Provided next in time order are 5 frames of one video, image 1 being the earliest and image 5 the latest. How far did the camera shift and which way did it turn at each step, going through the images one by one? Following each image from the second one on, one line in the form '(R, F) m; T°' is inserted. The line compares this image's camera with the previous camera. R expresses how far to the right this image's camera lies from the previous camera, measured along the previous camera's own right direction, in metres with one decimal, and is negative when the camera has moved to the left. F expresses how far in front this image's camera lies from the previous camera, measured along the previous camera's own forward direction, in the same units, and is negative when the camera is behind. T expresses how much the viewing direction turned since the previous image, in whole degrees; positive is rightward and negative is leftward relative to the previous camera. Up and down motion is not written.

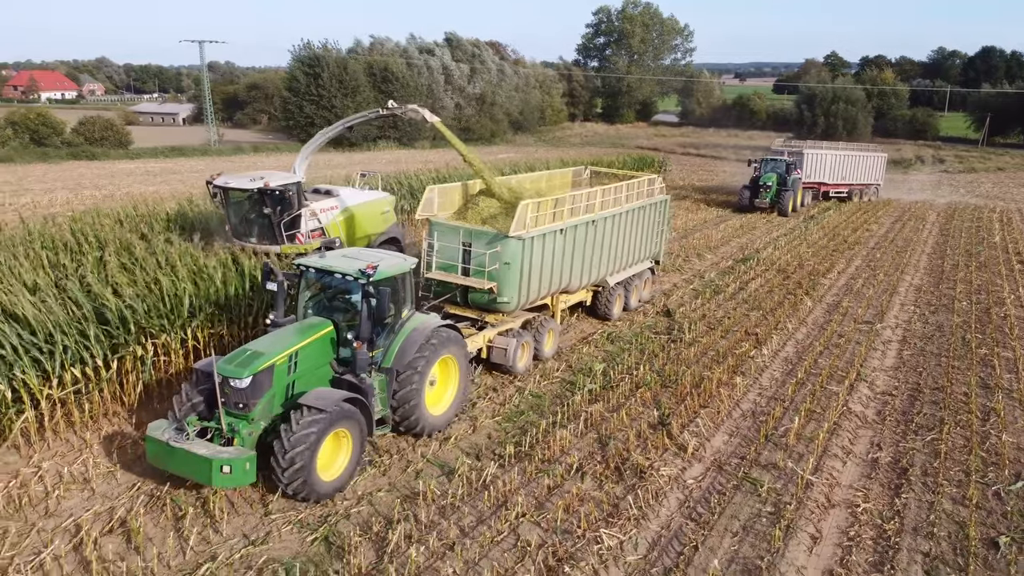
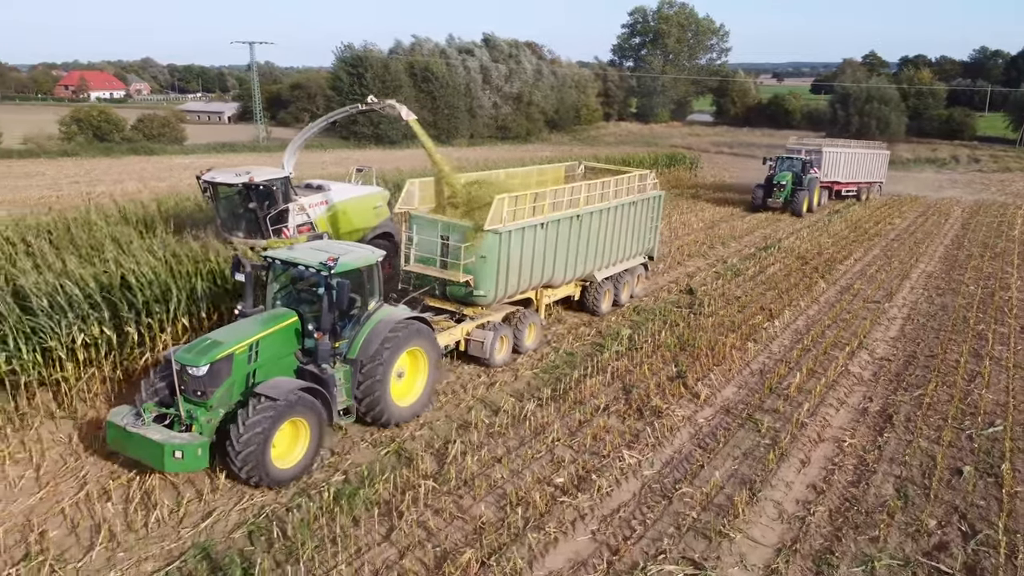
(+0.6, 0.0) m; -3°
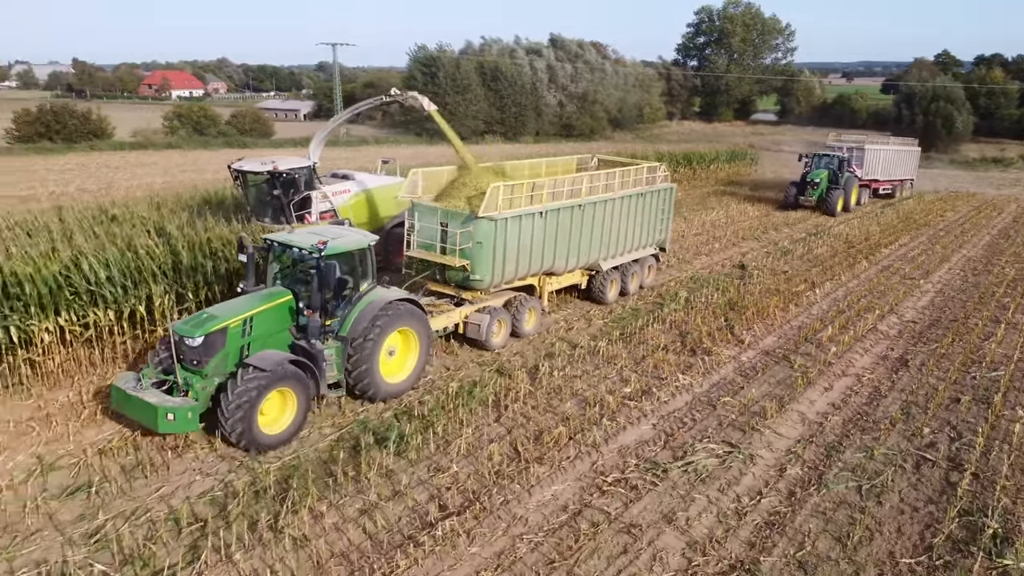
(+0.5, -0.5) m; -4°
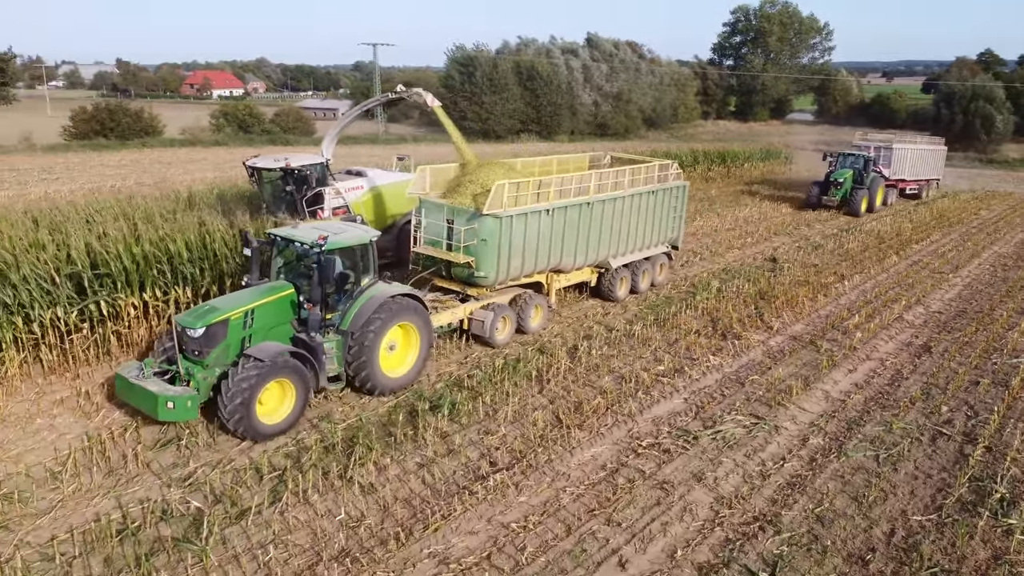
(-0.1, -0.5) m; -2°
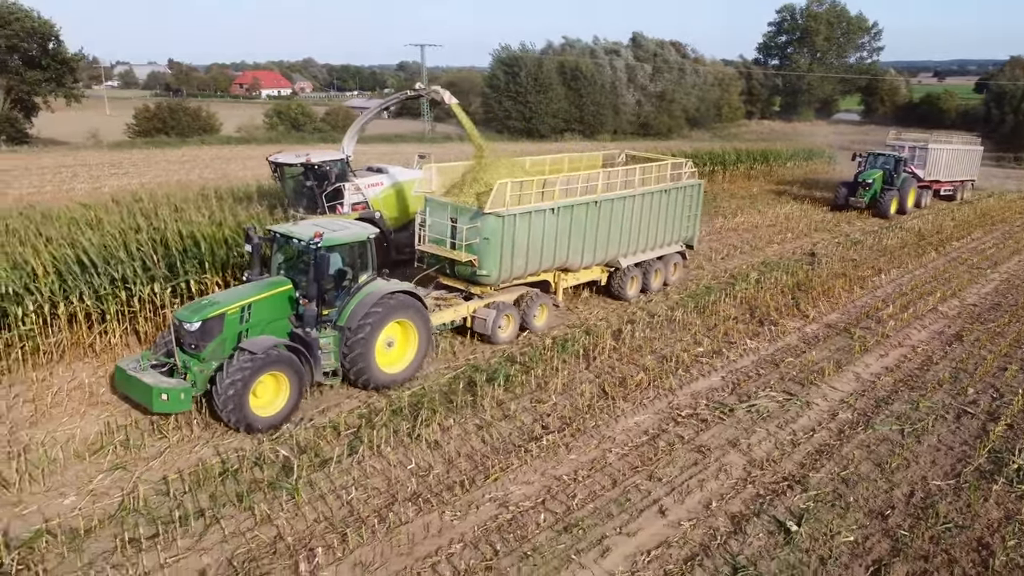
(-0.1, -0.6) m; -3°
